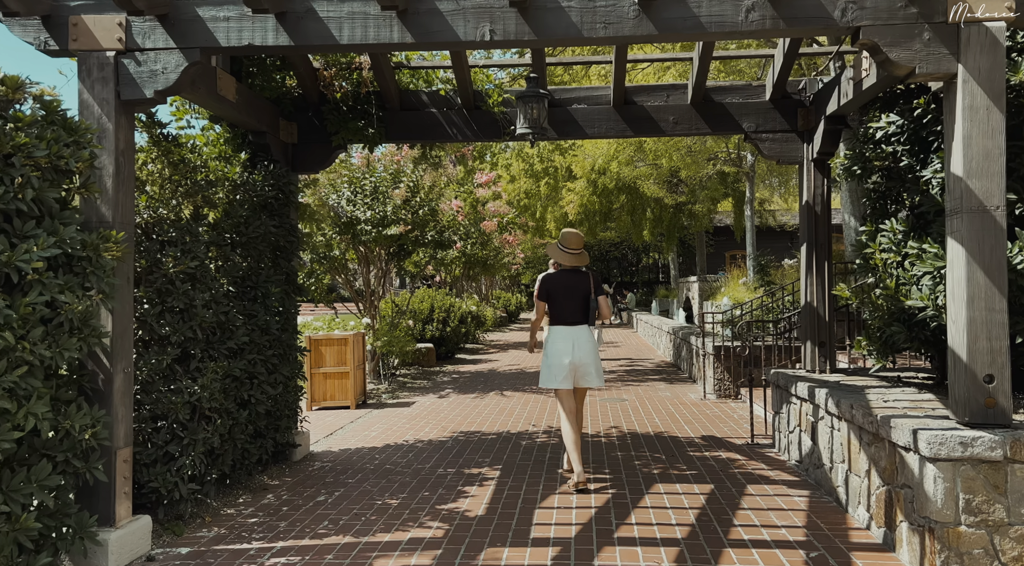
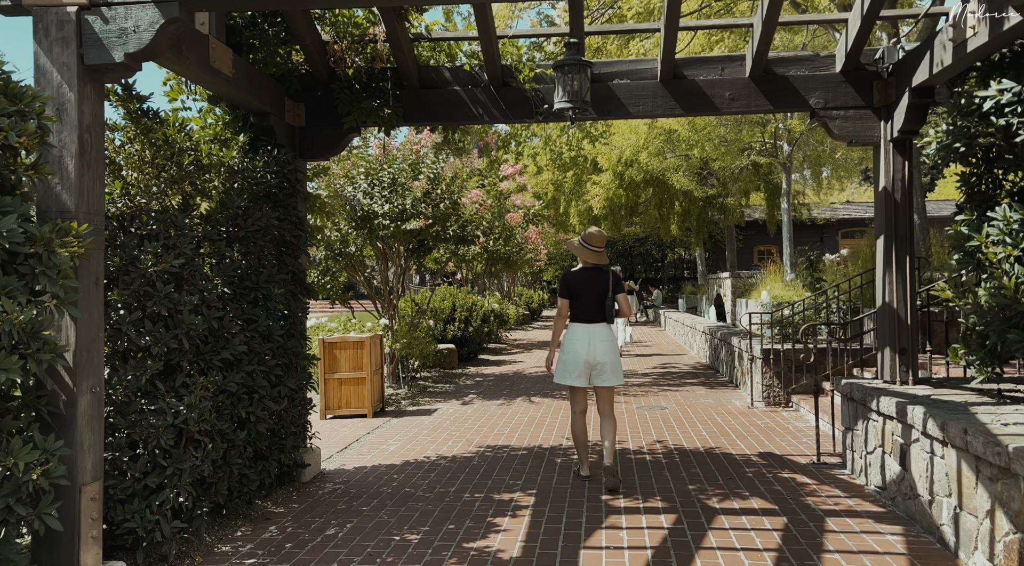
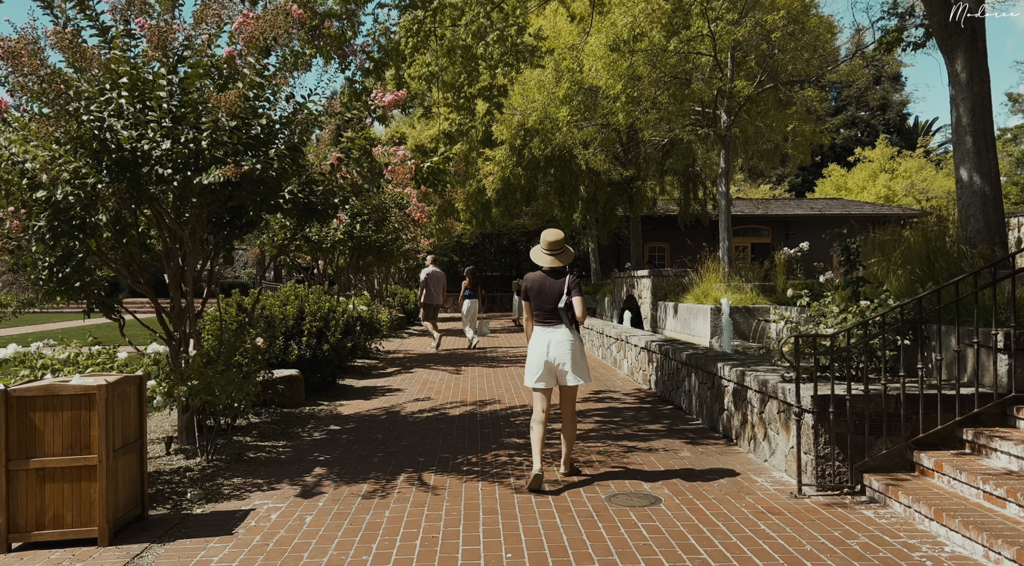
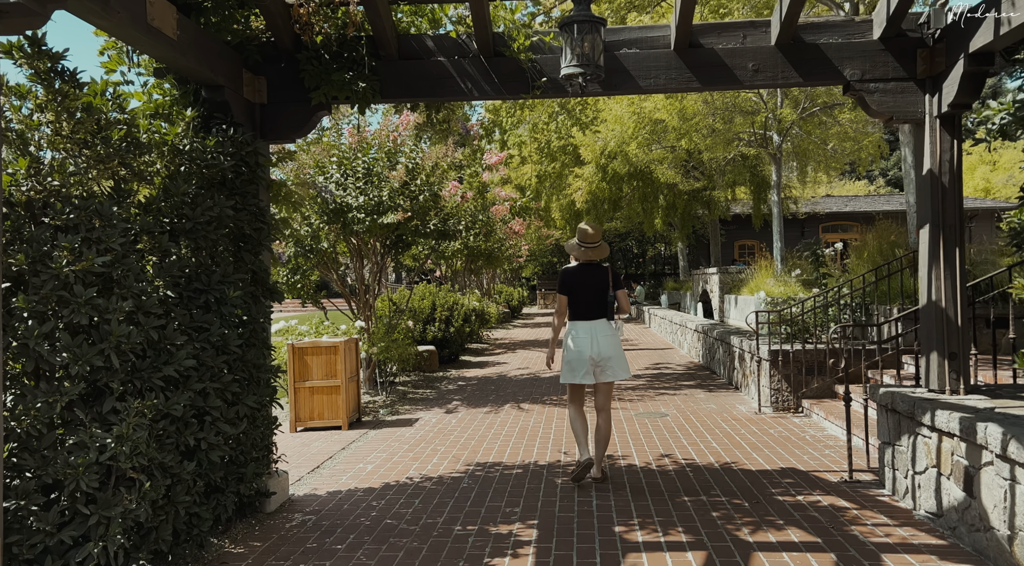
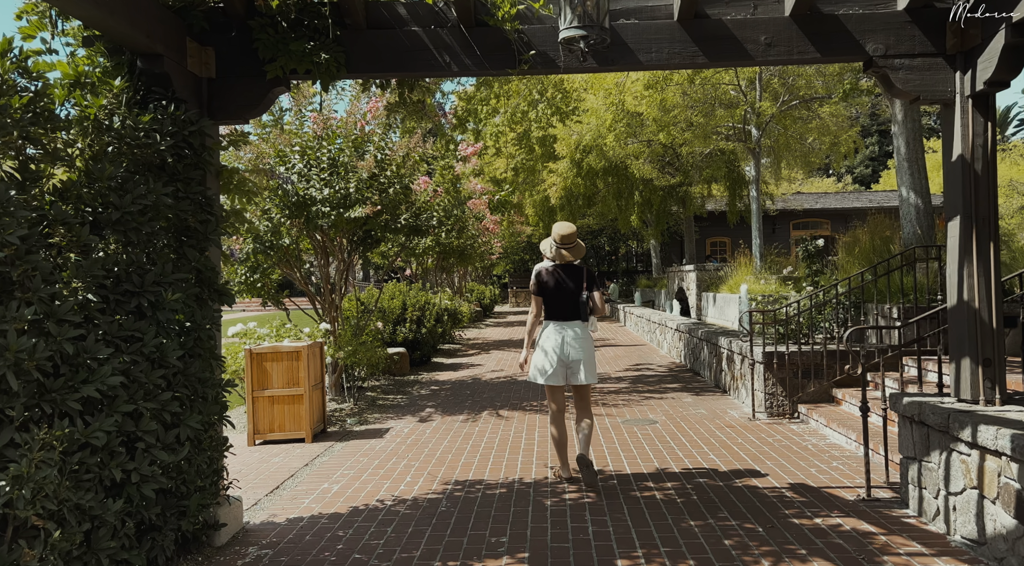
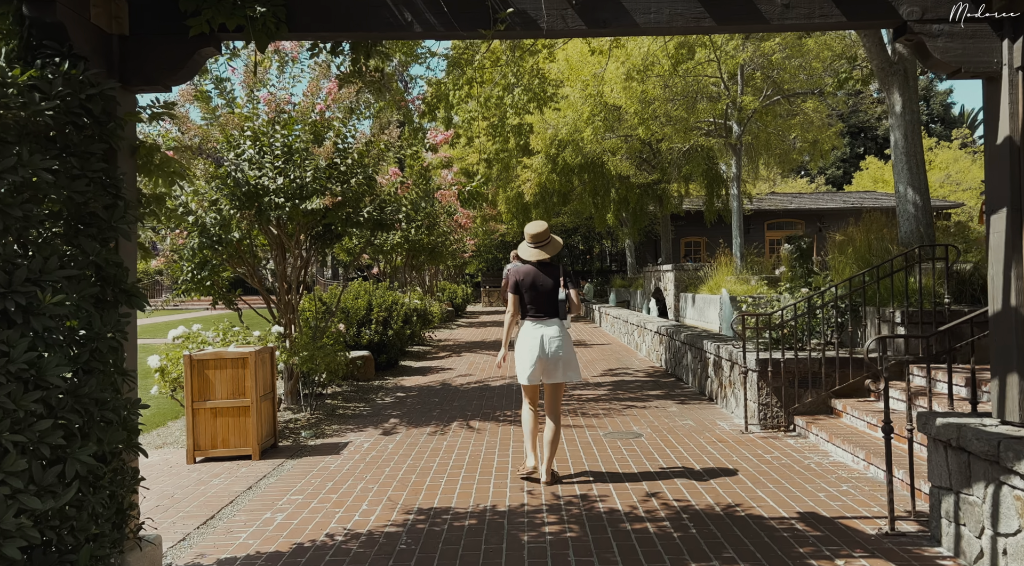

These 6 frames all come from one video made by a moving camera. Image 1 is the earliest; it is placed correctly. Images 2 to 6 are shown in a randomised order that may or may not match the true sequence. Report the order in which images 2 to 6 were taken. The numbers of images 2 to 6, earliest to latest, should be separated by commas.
2, 4, 5, 6, 3
